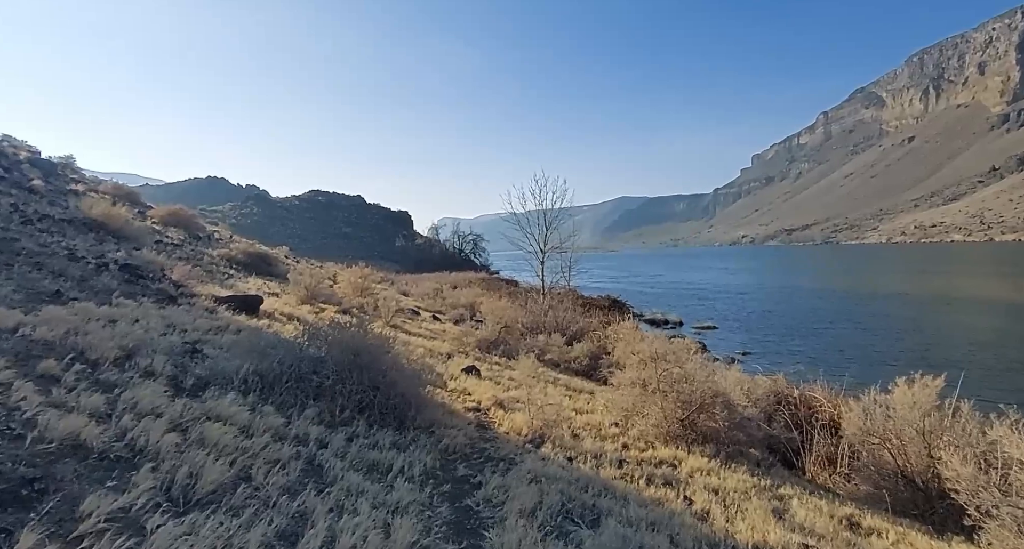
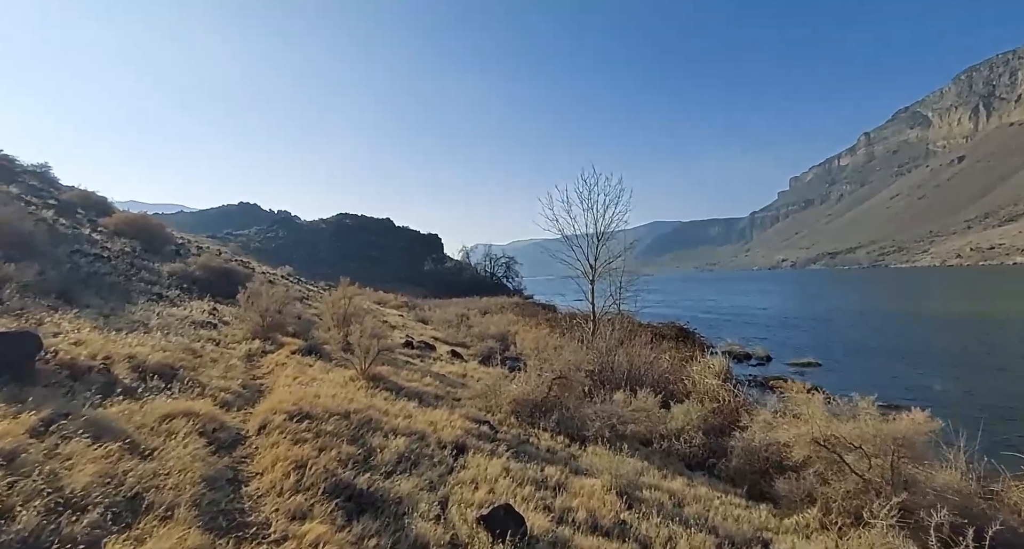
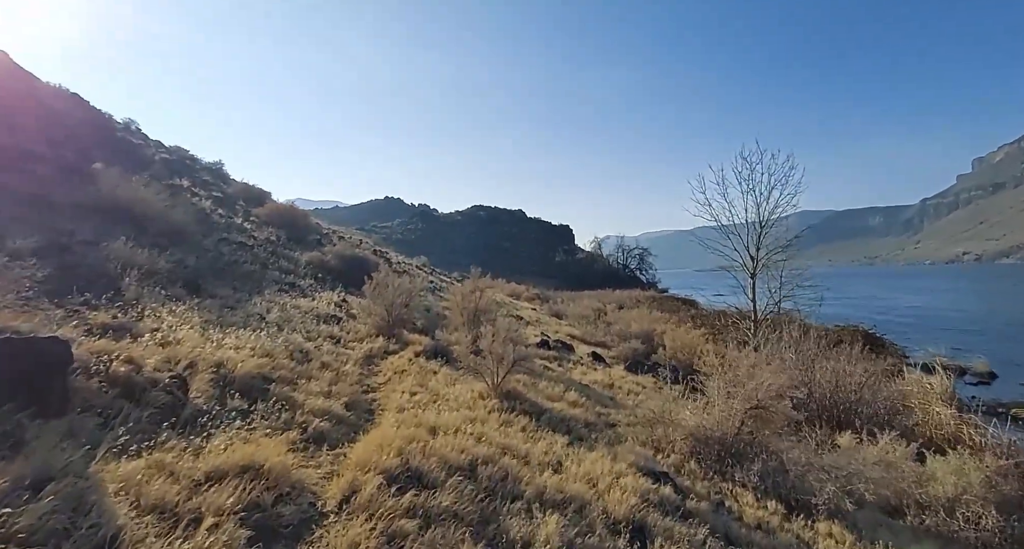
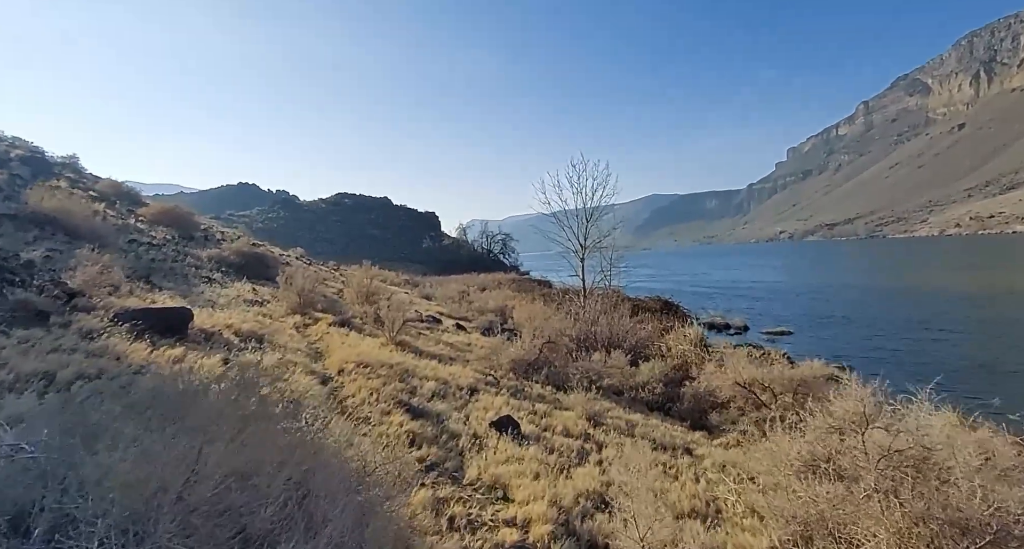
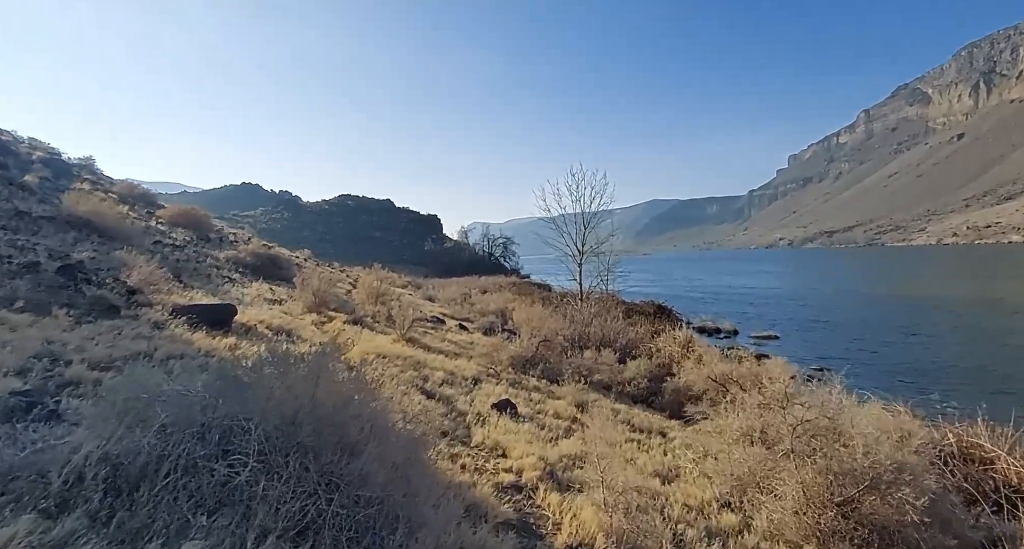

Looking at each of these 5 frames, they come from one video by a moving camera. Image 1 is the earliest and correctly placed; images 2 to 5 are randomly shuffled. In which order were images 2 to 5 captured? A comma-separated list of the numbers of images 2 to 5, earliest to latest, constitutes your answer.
5, 4, 2, 3
